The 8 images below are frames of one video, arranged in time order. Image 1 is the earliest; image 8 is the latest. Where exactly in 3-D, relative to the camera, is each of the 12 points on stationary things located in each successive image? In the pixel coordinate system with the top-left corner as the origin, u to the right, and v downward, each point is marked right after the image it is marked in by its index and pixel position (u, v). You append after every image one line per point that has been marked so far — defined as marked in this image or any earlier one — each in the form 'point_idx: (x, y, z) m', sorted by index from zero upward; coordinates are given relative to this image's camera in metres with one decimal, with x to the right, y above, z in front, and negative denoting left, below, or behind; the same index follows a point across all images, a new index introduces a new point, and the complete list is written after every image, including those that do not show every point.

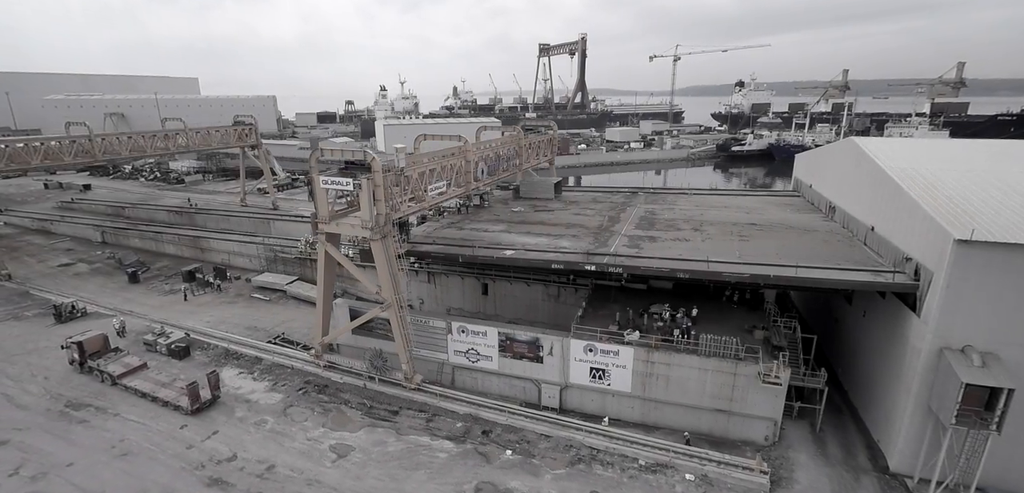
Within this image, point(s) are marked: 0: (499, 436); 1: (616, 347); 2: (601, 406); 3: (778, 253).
0: (-0.3, -5.6, +14.5) m
1: (+3.2, -3.0, +15.0) m
2: (+2.9, -5.1, +15.8) m
3: (+8.4, -0.2, +15.6) m
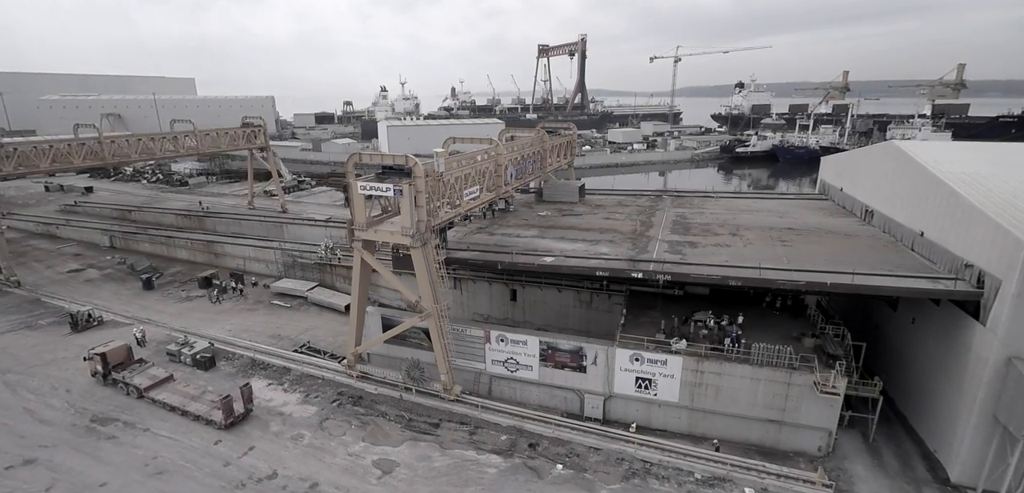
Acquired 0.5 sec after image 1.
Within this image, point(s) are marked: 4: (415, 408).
0: (+1.0, -5.8, +14.1) m
1: (+4.5, -3.2, +14.7) m
2: (+4.2, -5.4, +15.5) m
3: (+9.8, -0.4, +15.3) m
4: (-3.1, -5.2, +15.7) m
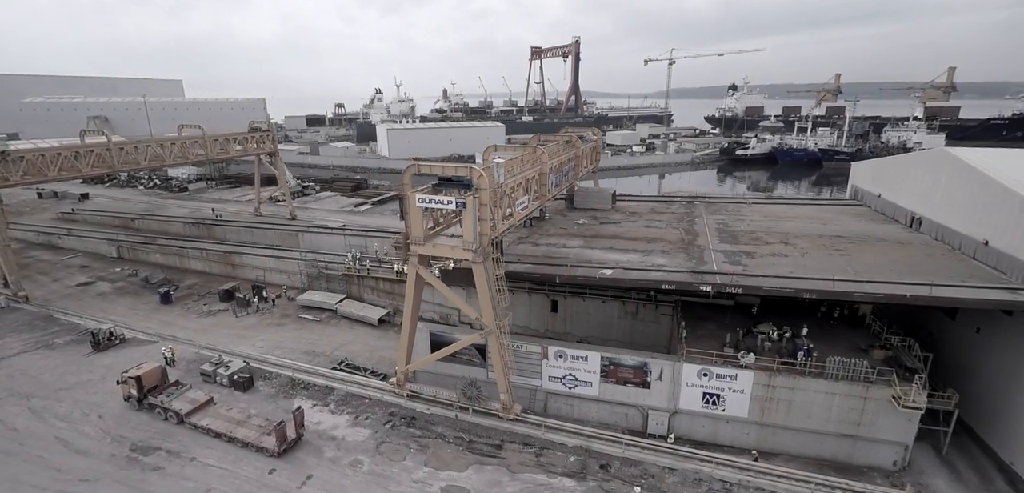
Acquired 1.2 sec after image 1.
0: (+3.0, -6.2, +13.6) m
1: (+6.5, -3.6, +14.3) m
2: (+6.1, -5.7, +15.1) m
3: (+11.7, -0.7, +15.0) m
4: (-1.2, -5.6, +15.1) m
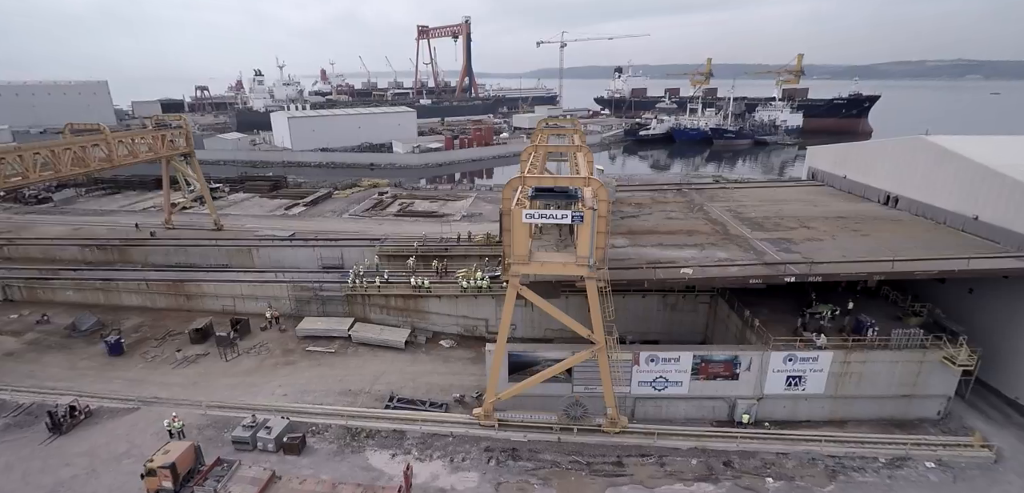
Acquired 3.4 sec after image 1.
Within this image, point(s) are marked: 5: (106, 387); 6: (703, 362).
0: (+6.6, -6.2, +14.0) m
1: (+9.6, -3.3, +15.4) m
2: (+9.2, -5.4, +16.2) m
3: (+14.2, 0.0, +17.2) m
4: (+2.1, -5.9, +14.4) m
5: (-13.8, -4.7, +16.5) m
6: (+6.1, -3.7, +15.6) m
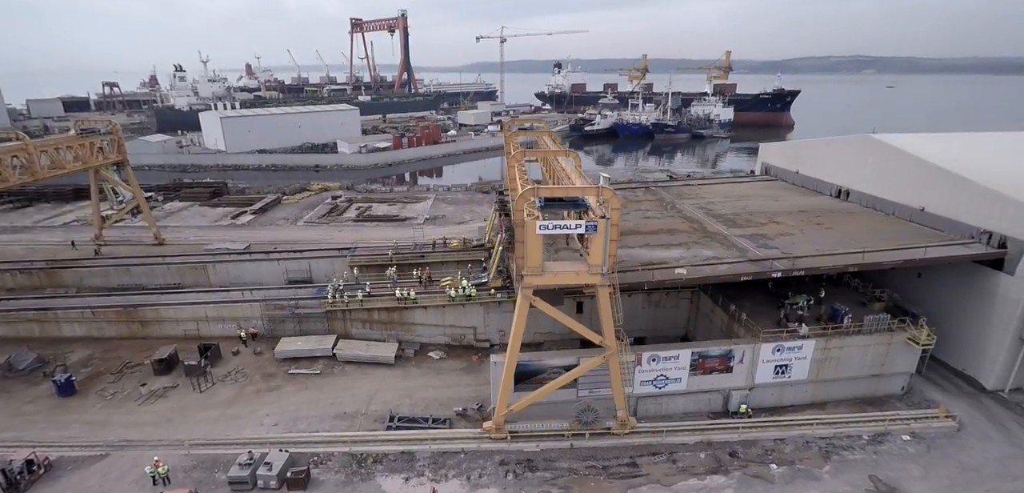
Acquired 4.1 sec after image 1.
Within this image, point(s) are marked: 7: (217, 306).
0: (+7.1, -6.2, +14.7) m
1: (+9.7, -3.2, +16.4) m
2: (+9.3, -5.3, +17.2) m
3: (+13.9, +0.4, +18.8) m
4: (+2.5, -6.1, +14.6) m
5: (-13.5, -5.6, +14.7) m
6: (+6.2, -3.7, +16.2) m
7: (-11.8, -2.4, +19.6) m
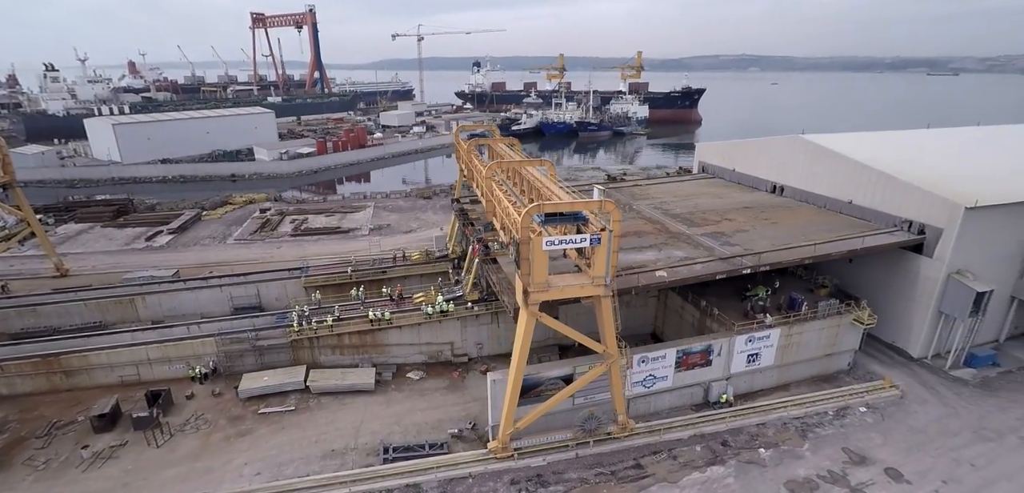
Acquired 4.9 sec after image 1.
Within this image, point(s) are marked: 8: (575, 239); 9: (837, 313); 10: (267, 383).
0: (+7.2, -6.2, +15.7) m
1: (+9.3, -3.1, +17.8) m
2: (+8.9, -5.2, +18.5) m
3: (+12.8, +0.7, +20.8) m
4: (+2.7, -6.4, +14.8) m
5: (-13.1, -6.8, +12.3) m
6: (+6.0, -3.8, +17.0) m
7: (-12.4, -3.5, +17.4) m
8: (+1.6, +0.2, +12.8) m
9: (+12.3, -2.6, +18.7) m
10: (-8.6, -4.7, +17.1) m
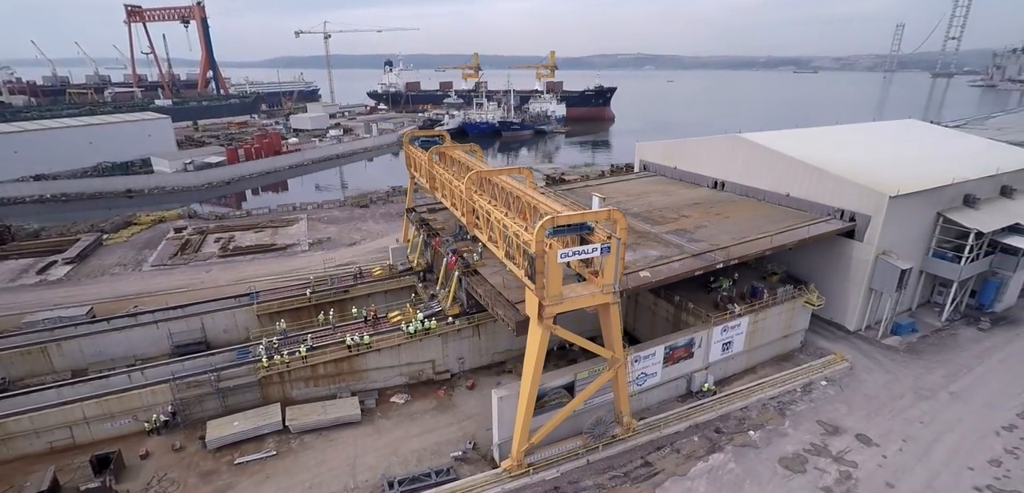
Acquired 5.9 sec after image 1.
0: (+7.3, -6.1, +16.6) m
1: (+8.8, -2.9, +19.0) m
2: (+8.5, -5.0, +19.7) m
3: (+11.5, +1.2, +22.5) m
4: (+3.1, -6.6, +15.0) m
5: (-12.0, -8.0, +9.7) m
6: (+5.7, -3.7, +17.7) m
7: (-12.4, -4.6, +14.9) m
8: (+1.9, -0.1, +12.7) m
9: (+11.6, -2.1, +20.4) m
10: (-8.5, -5.6, +15.3) m
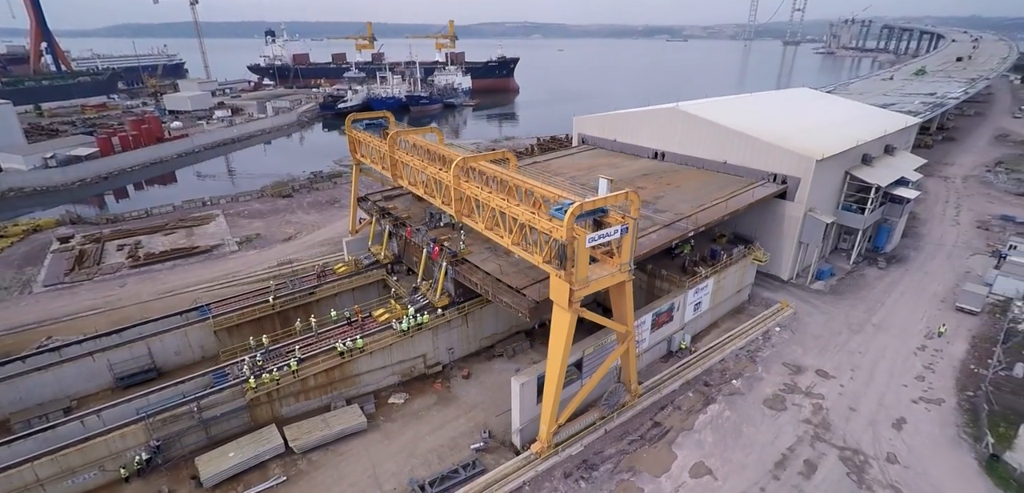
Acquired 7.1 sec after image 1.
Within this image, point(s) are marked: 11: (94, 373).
0: (+7.5, -5.0, +18.3) m
1: (+8.2, -1.5, +20.7) m
2: (+7.9, -3.6, +21.4) m
3: (+9.9, +2.9, +24.4) m
4: (+3.8, -5.9, +15.9) m
5: (-9.8, -8.9, +7.8) m
6: (+5.5, -2.7, +18.8) m
7: (-11.5, -5.3, +12.5) m
8: (+2.6, +0.4, +13.0) m
9: (+10.6, -0.5, +22.6) m
10: (-7.7, -5.9, +13.8) m
11: (-13.9, -4.1, +16.4) m
